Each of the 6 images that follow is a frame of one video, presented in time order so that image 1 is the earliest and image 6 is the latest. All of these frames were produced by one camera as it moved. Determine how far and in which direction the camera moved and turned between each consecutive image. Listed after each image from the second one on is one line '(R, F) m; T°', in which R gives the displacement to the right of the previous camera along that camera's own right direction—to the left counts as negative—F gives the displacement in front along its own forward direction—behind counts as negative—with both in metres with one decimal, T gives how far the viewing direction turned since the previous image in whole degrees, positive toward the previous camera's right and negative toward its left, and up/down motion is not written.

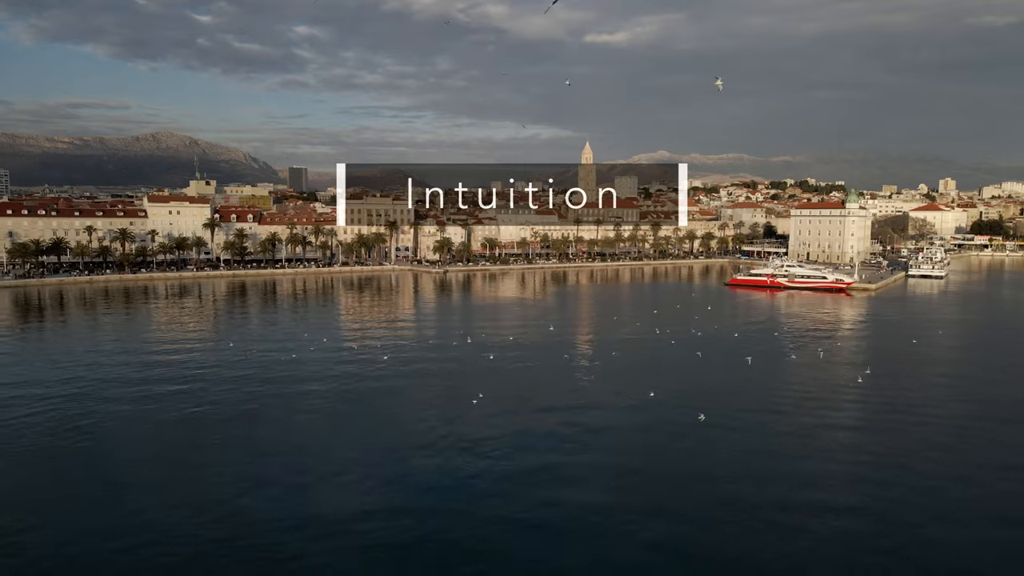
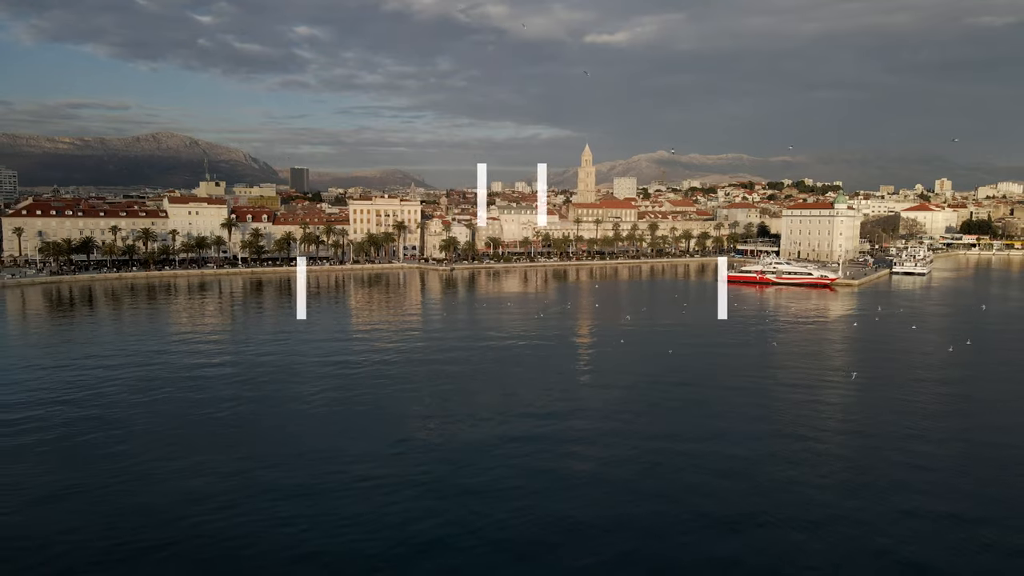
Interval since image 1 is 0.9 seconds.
(-0.2, -2.8) m; 0°
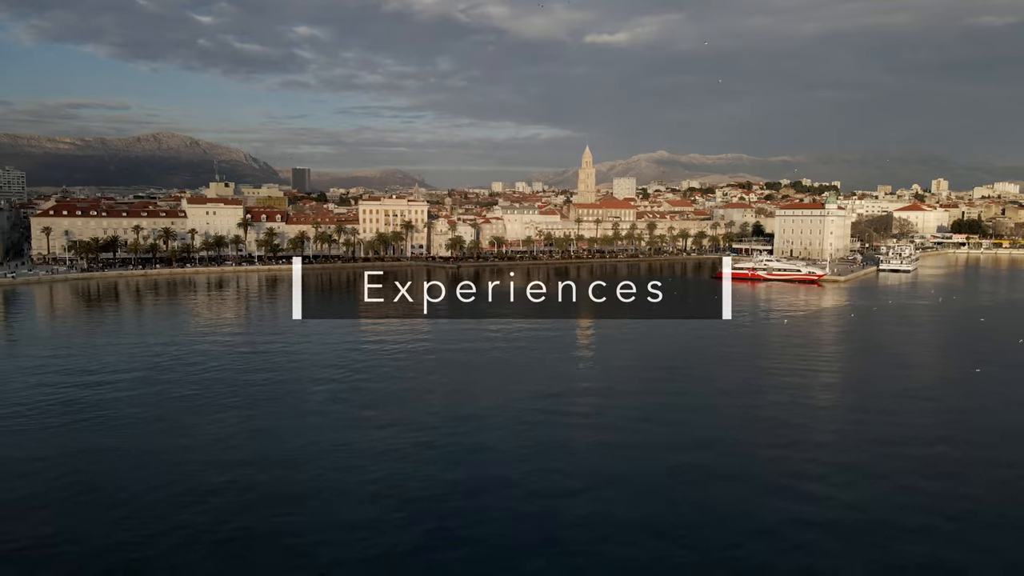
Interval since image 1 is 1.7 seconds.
(-0.3, -2.7) m; 0°
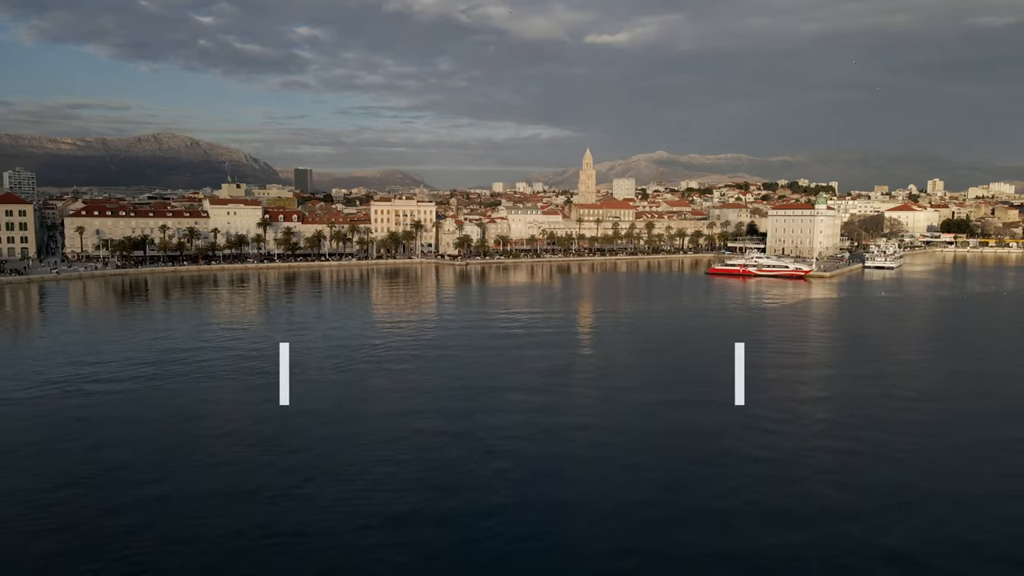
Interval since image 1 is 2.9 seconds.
(-0.4, -3.4) m; 0°
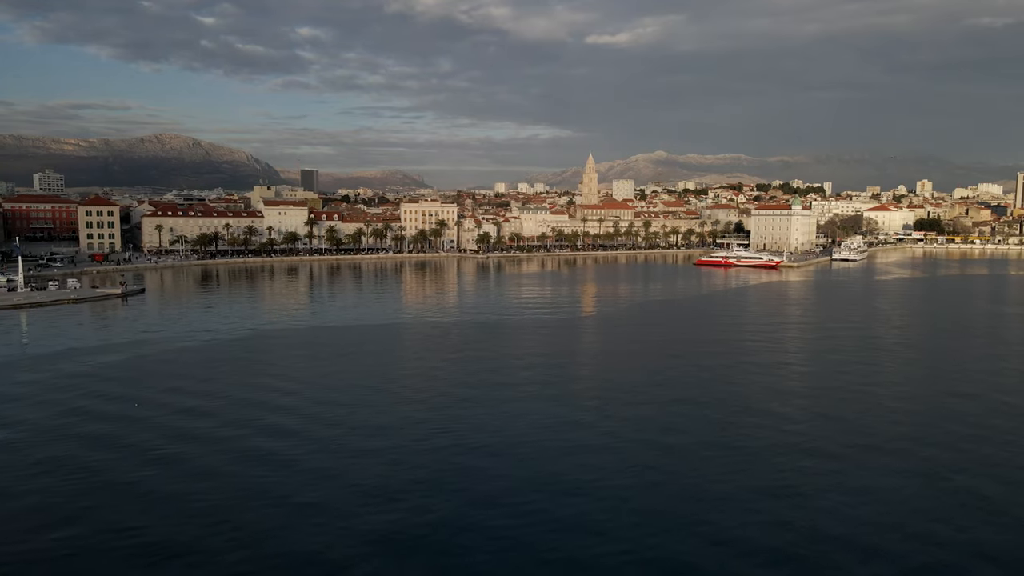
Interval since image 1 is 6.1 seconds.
(-1.4, -9.8) m; 0°
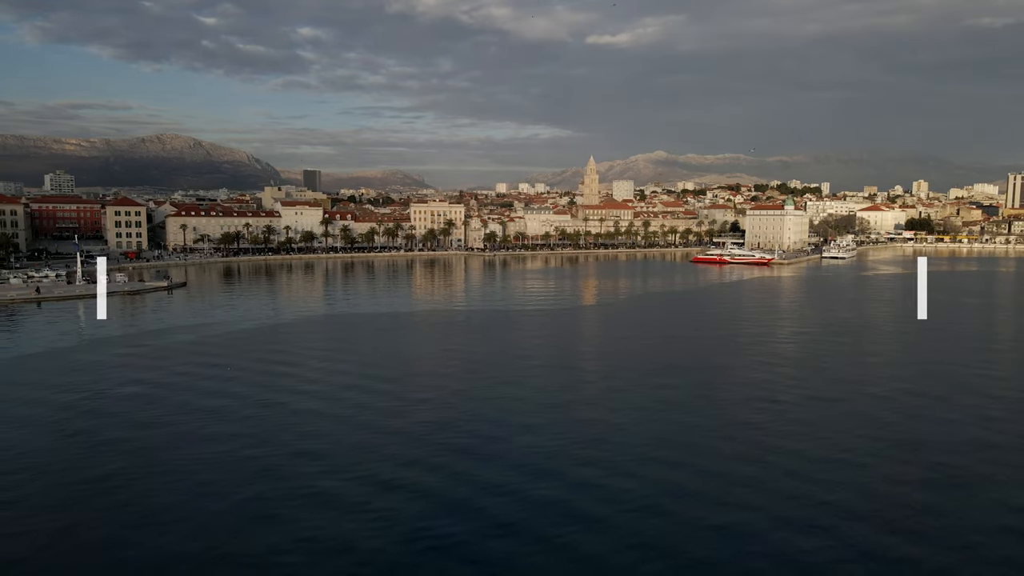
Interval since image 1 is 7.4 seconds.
(-0.5, -3.7) m; 0°
